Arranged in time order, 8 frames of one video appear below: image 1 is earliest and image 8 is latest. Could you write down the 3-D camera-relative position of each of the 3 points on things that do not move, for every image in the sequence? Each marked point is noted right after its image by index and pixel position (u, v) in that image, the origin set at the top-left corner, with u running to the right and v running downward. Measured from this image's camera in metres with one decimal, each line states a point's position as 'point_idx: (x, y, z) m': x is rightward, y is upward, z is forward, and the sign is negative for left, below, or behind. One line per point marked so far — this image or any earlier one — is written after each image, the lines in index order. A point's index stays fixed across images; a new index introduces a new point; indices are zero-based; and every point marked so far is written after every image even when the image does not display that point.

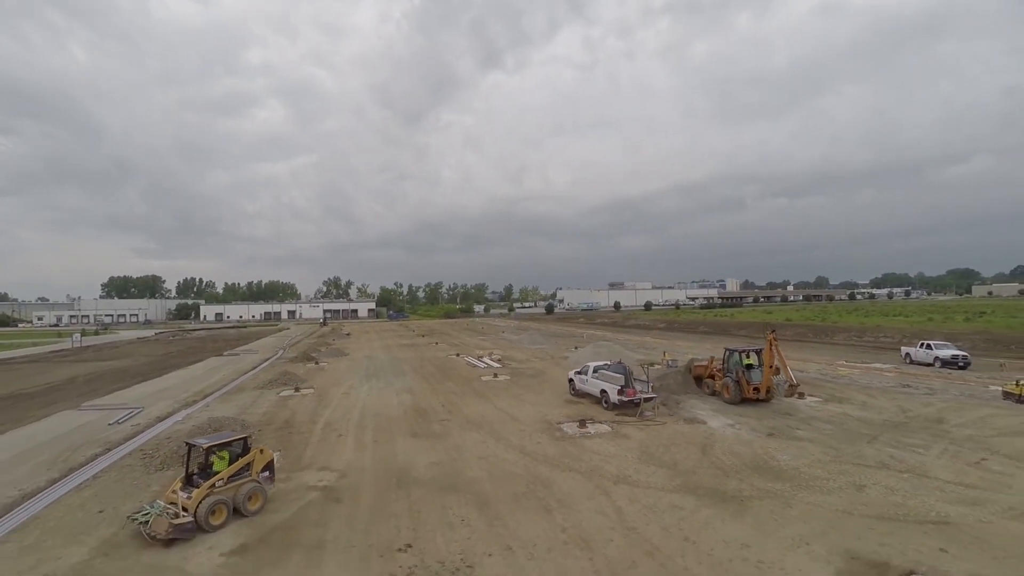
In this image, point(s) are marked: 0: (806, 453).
0: (+6.3, -3.5, +12.5) m
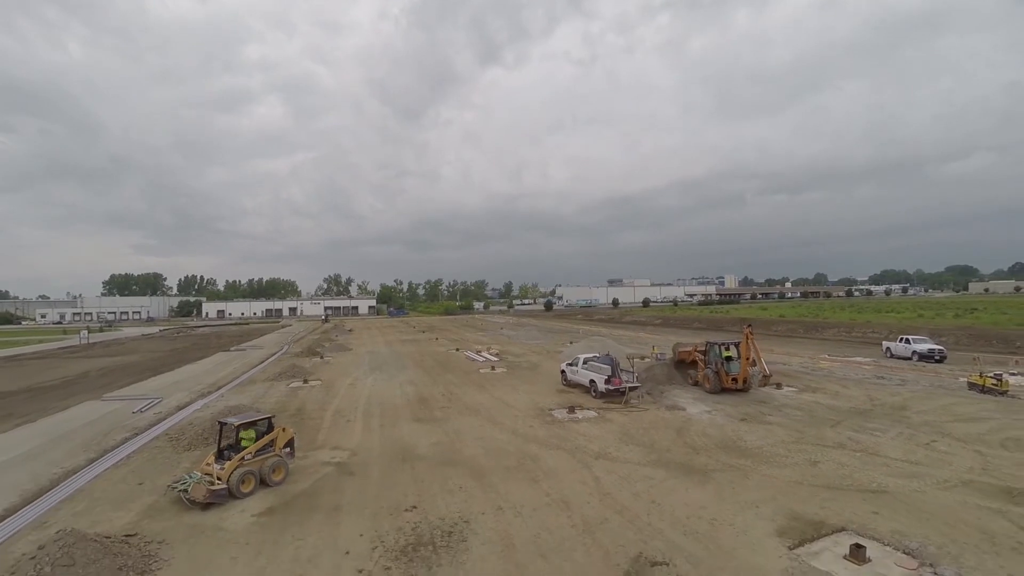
0: (+6.1, -3.5, +13.8) m
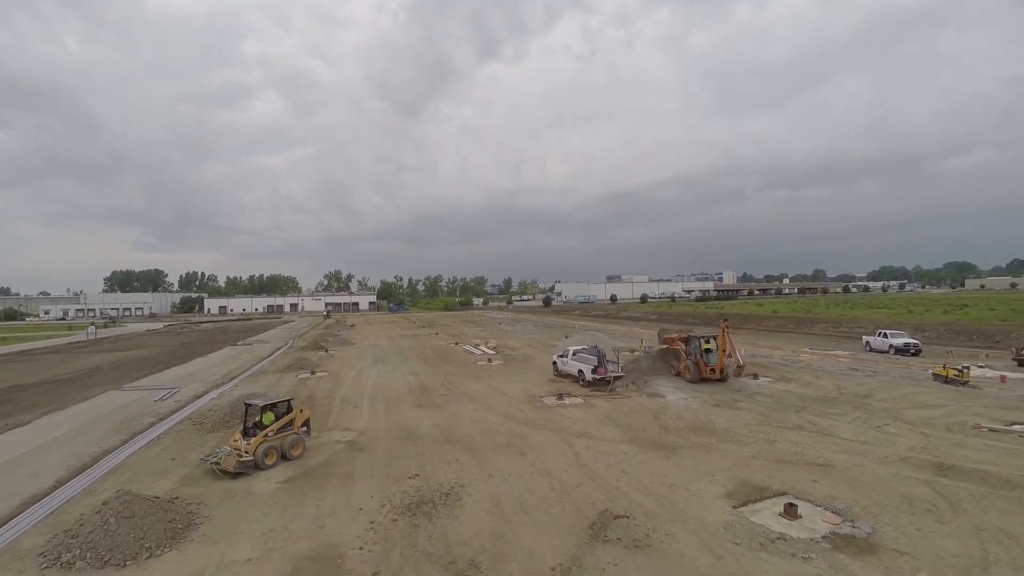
0: (+5.9, -3.4, +15.3) m
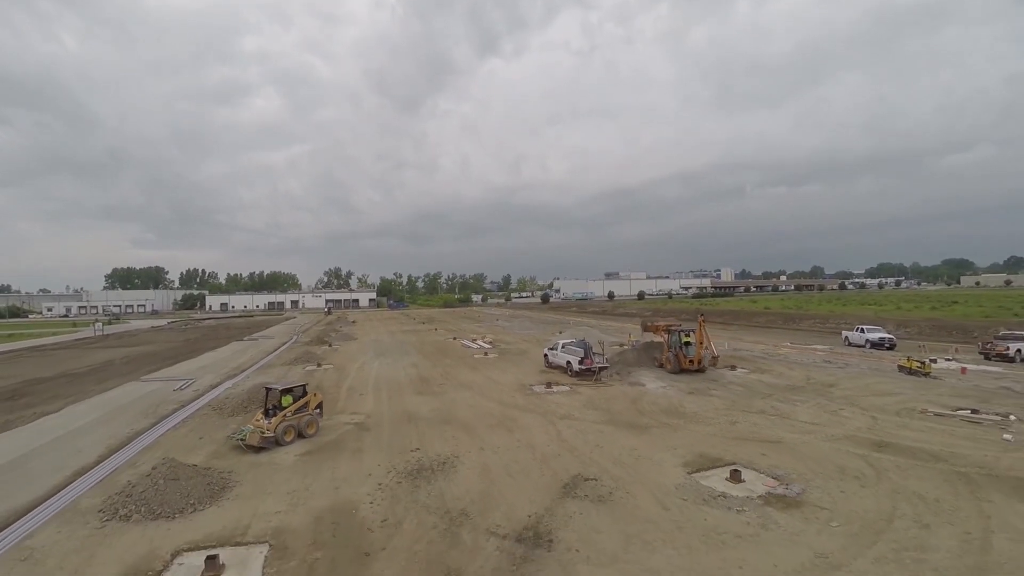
0: (+5.7, -3.3, +16.9) m
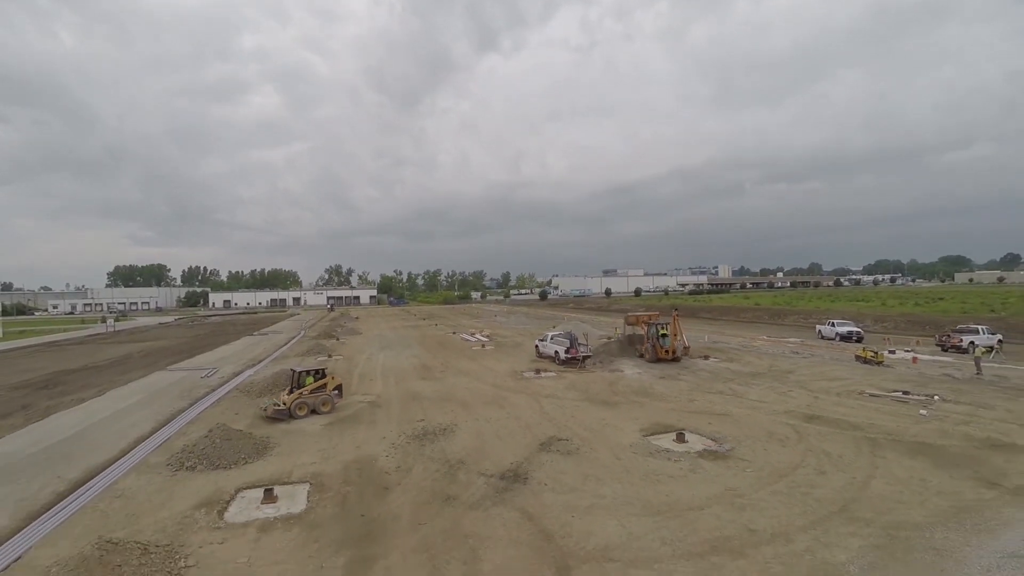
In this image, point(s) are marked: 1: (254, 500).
0: (+5.4, -3.2, +19.4) m
1: (-4.4, -3.6, +10.1) m
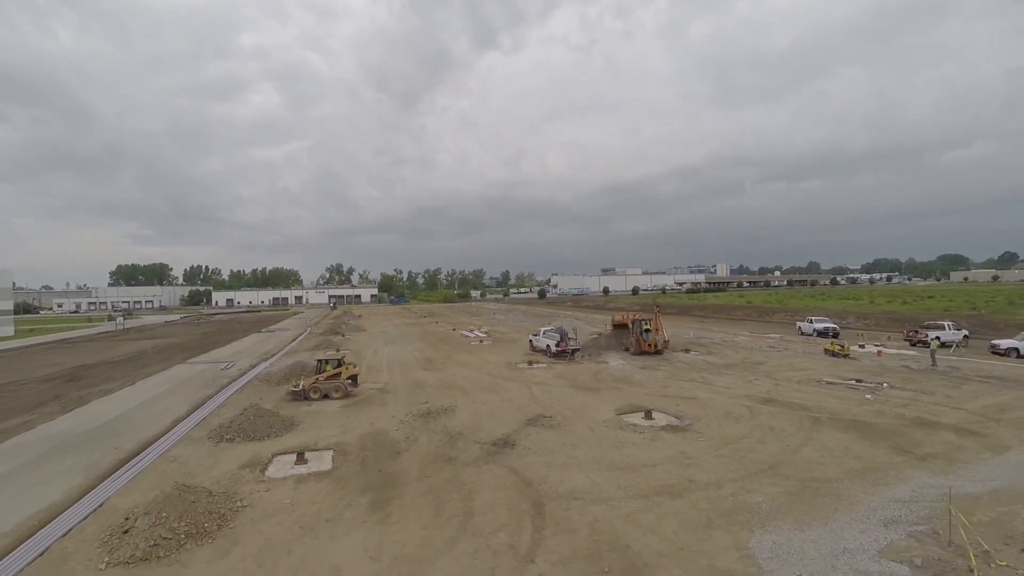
0: (+5.2, -3.2, +21.5) m
1: (-4.7, -3.6, +12.2) m
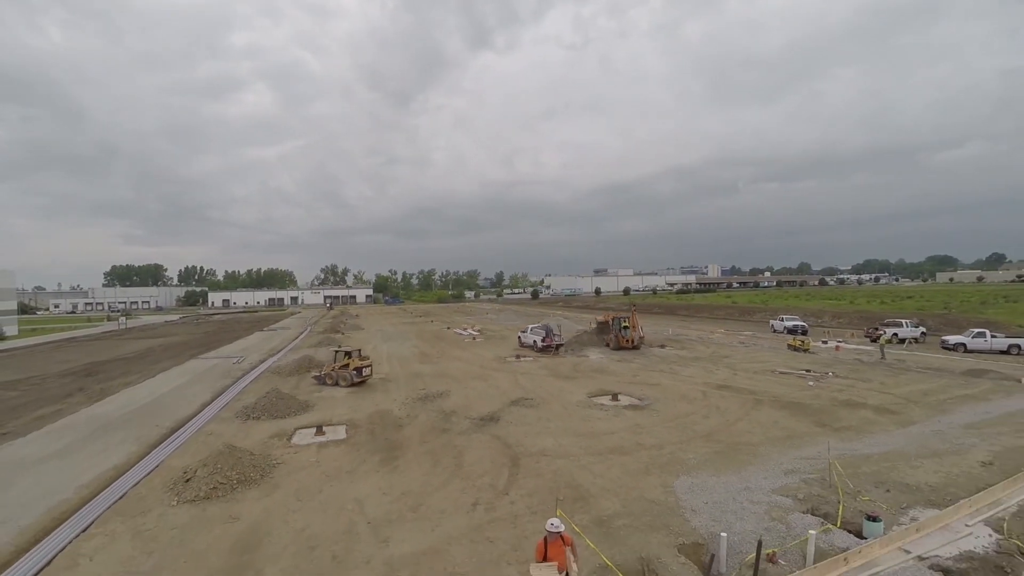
0: (+4.7, -3.2, +24.0) m
1: (-5.0, -3.6, +14.6) m
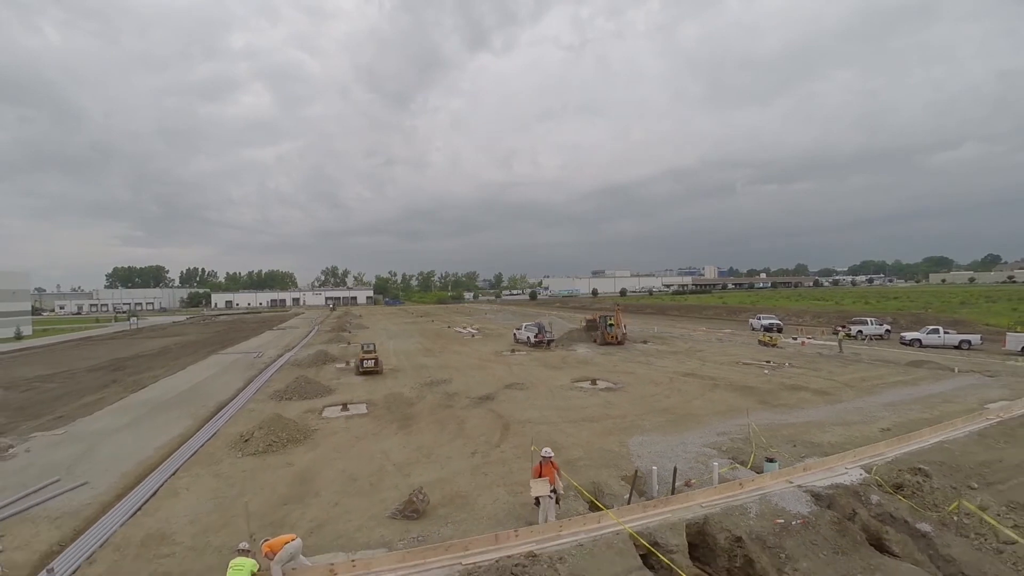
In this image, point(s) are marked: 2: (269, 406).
0: (+4.4, -3.3, +27.0) m
1: (-5.3, -3.7, +17.6) m
2: (-7.8, -3.8, +18.6) m
